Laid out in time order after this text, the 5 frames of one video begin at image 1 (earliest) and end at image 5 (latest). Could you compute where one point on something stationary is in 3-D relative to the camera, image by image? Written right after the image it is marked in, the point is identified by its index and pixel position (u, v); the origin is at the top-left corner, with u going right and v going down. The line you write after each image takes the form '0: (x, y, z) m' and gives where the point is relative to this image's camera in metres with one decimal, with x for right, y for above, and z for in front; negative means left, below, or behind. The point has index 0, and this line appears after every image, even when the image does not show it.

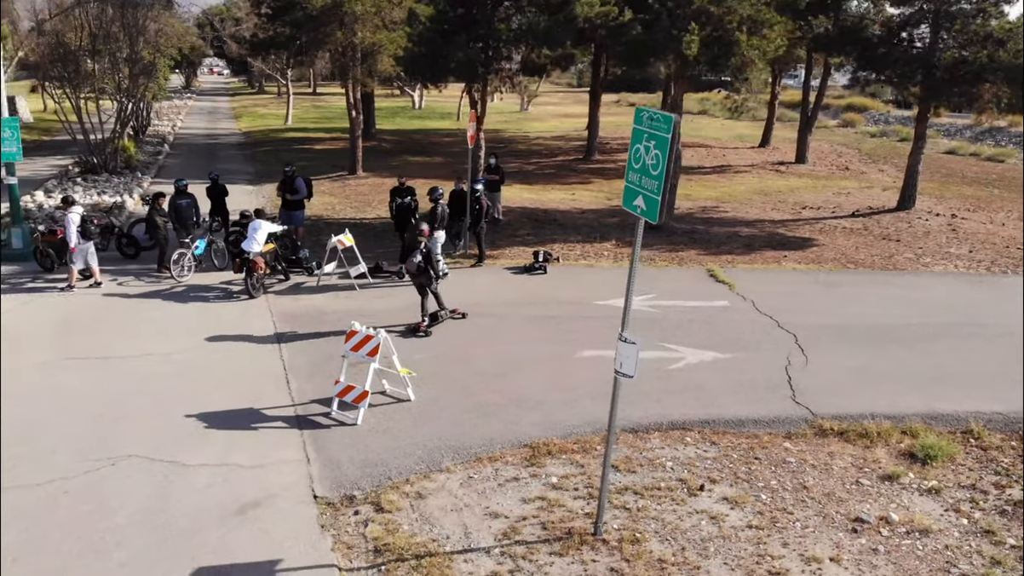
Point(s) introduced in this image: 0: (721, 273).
0: (+3.6, +0.3, +13.9) m
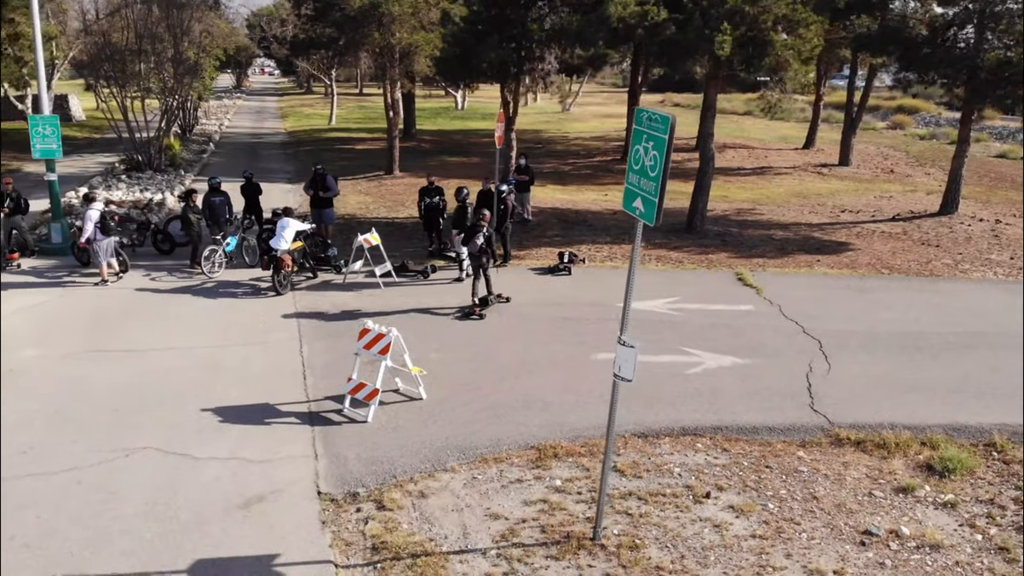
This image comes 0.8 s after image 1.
0: (+4.0, +0.2, +13.7) m
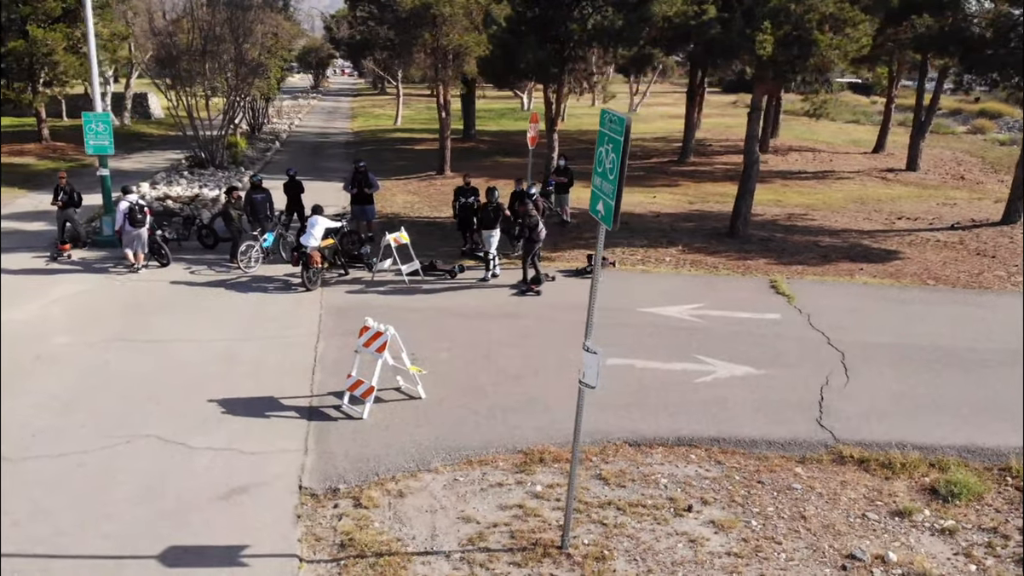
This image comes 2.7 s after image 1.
0: (+4.4, +0.1, +13.2) m
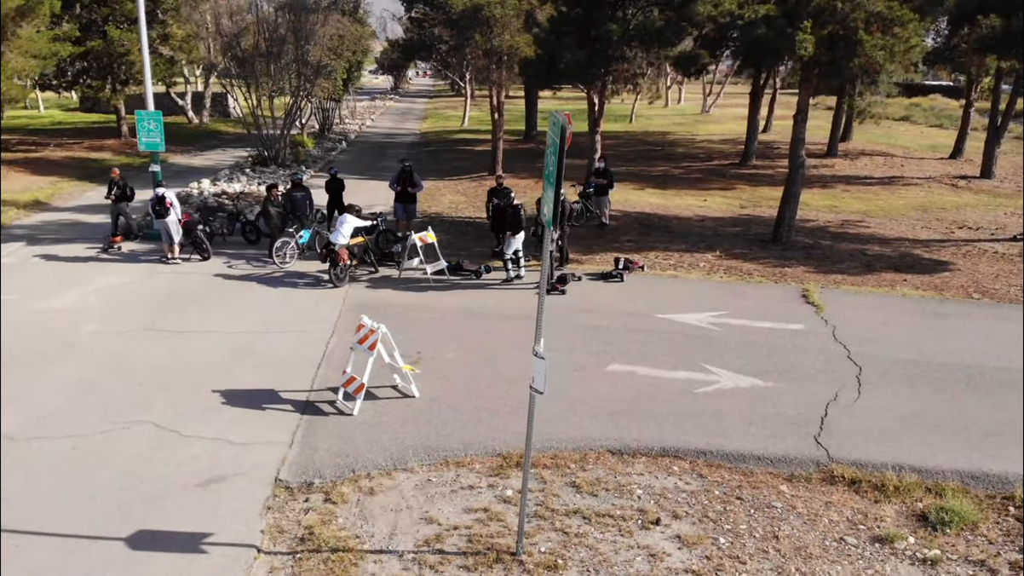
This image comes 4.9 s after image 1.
0: (+4.8, -0.1, +12.7) m
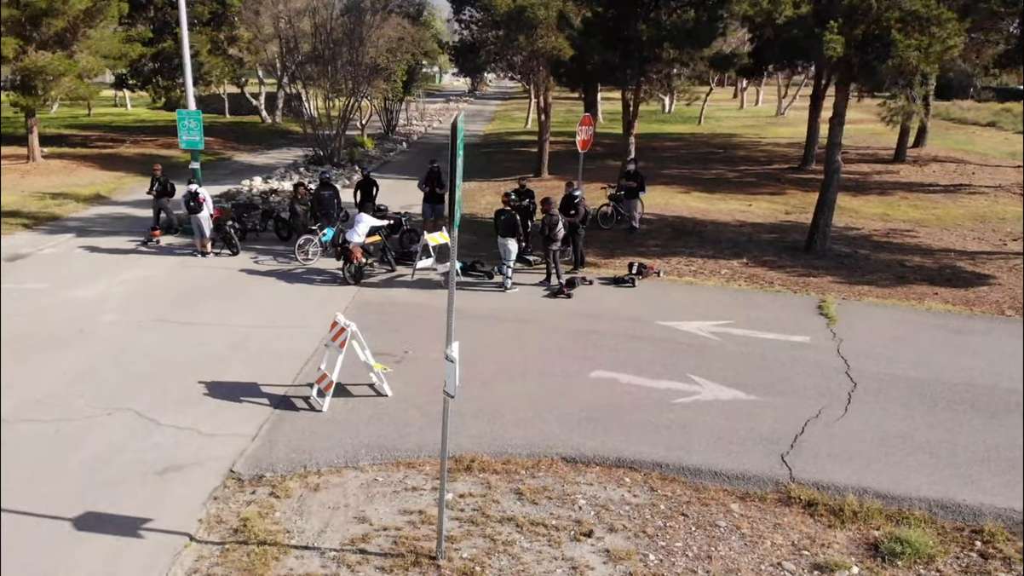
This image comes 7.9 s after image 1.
0: (+4.8, -0.3, +12.2) m
